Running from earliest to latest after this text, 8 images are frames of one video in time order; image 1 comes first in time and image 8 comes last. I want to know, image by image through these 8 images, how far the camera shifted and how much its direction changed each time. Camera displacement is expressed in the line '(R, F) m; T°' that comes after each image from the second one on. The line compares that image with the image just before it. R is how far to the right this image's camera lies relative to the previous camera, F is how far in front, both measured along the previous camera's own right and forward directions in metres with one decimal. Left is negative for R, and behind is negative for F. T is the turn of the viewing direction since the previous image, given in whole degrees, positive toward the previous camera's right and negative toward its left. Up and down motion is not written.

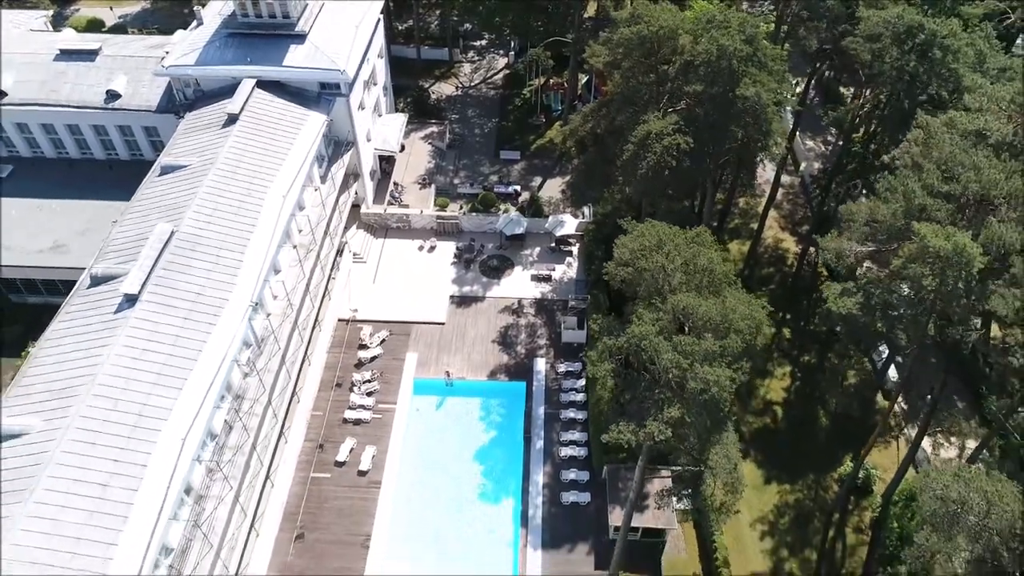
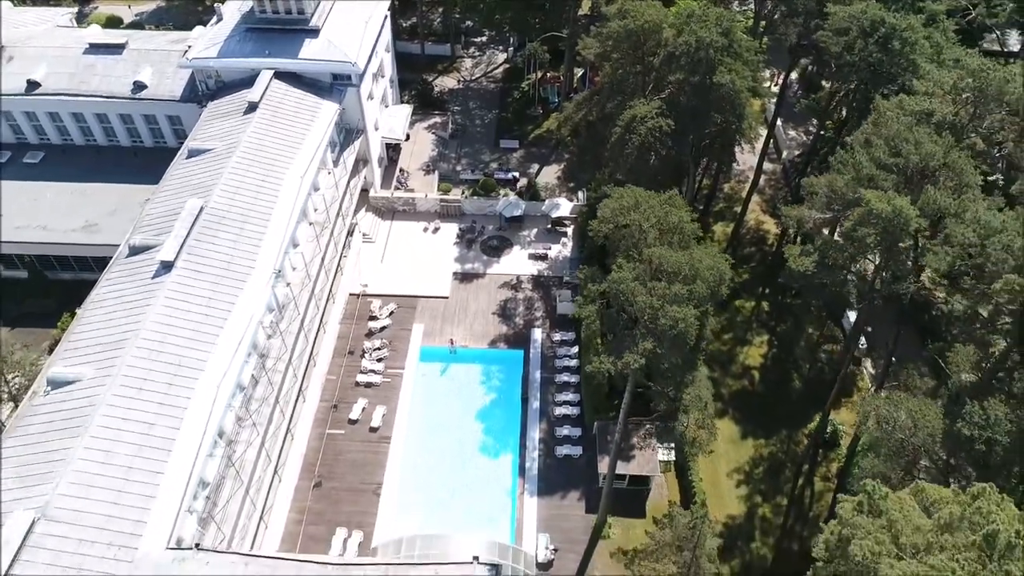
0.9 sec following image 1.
(+0.1, -3.3) m; 0°
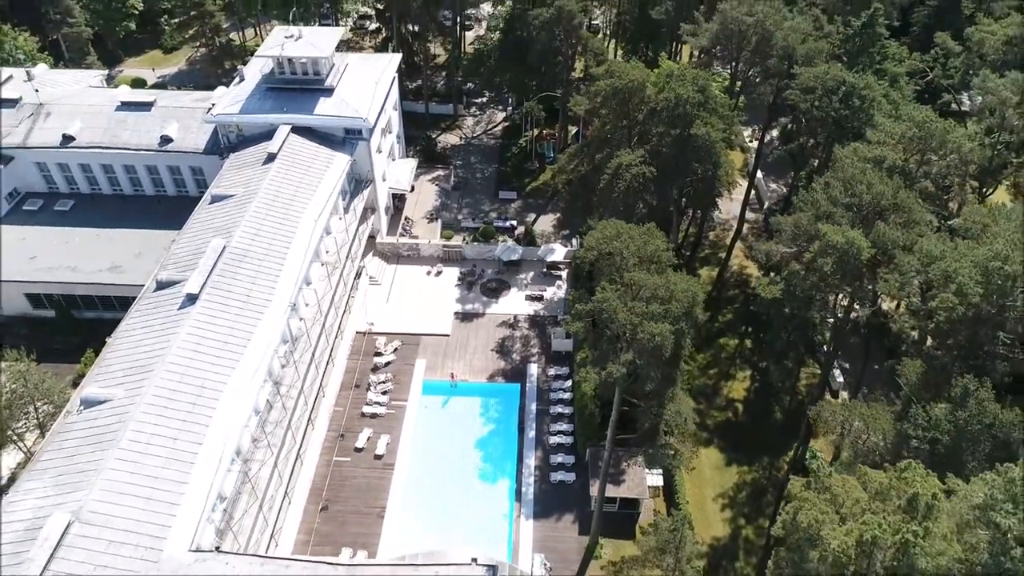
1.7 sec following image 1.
(+0.2, -2.9) m; 0°
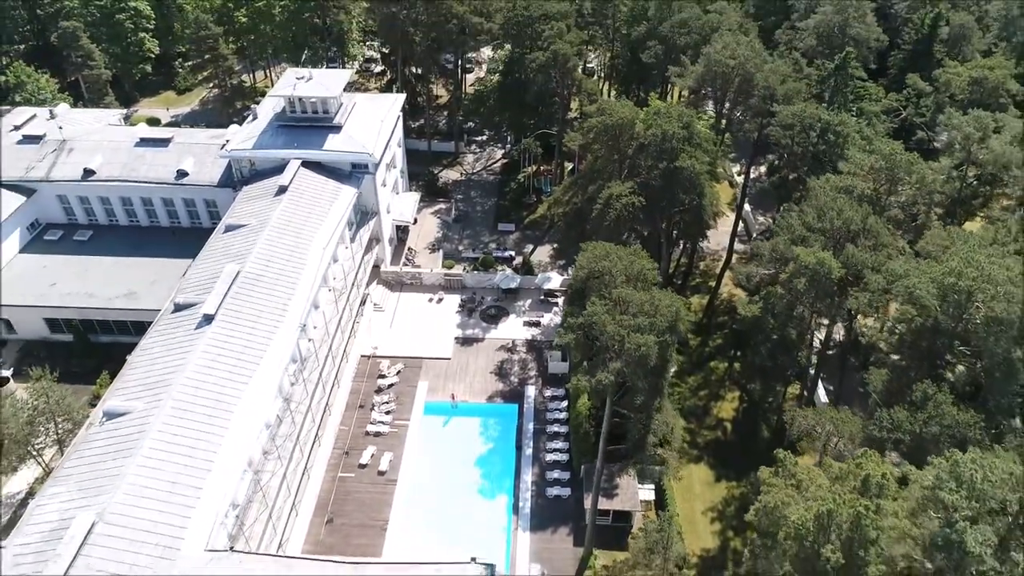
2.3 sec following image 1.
(+0.1, -2.3) m; 0°
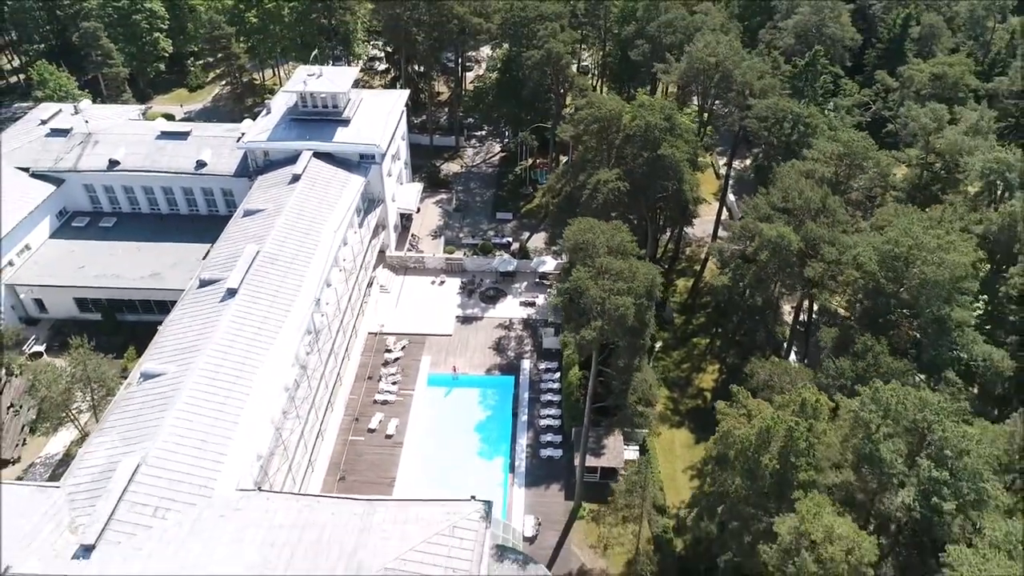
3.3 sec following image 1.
(+0.2, -3.9) m; 0°
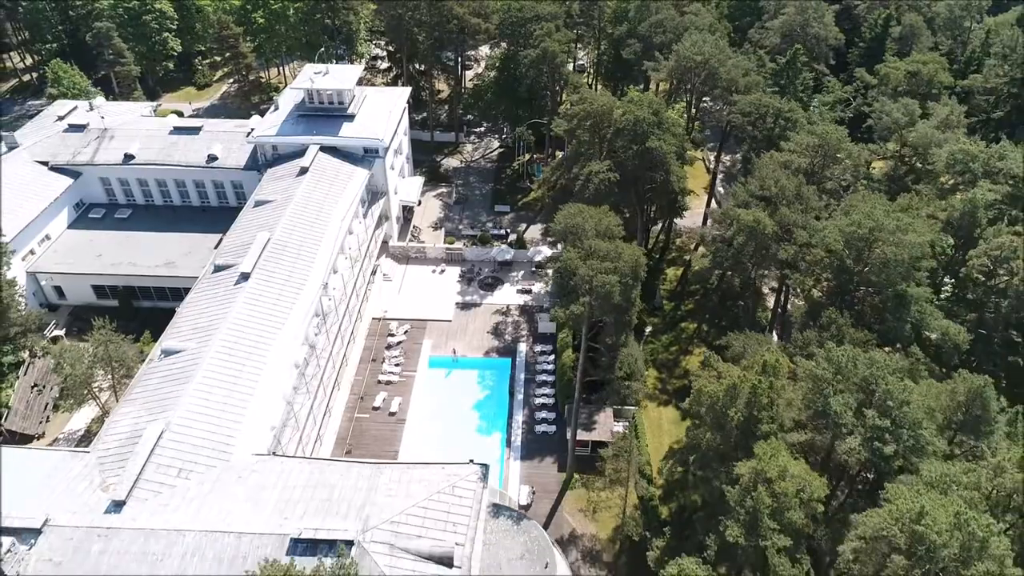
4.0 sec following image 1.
(+0.2, -2.8) m; 0°
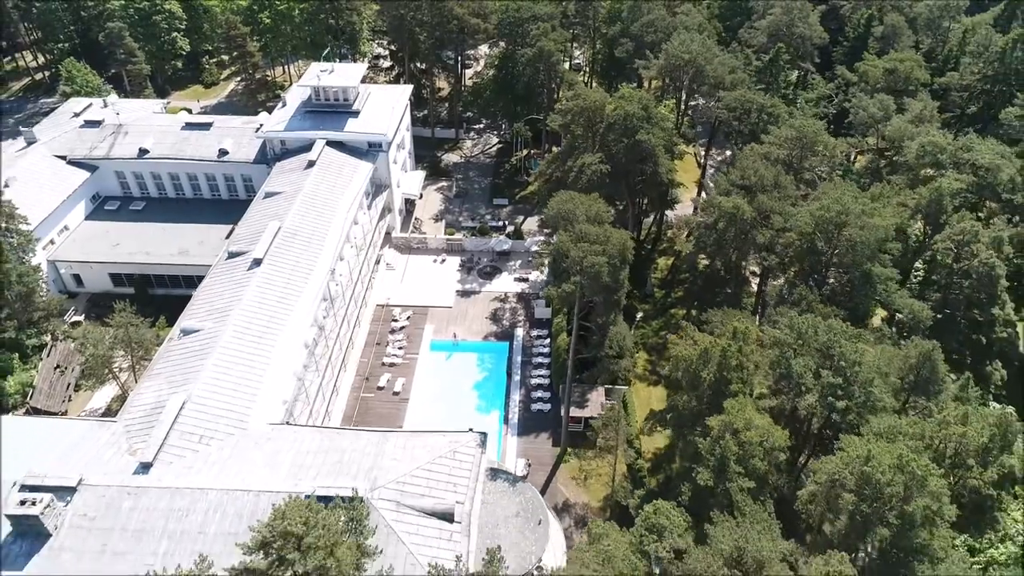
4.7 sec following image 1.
(+0.2, -2.8) m; 0°
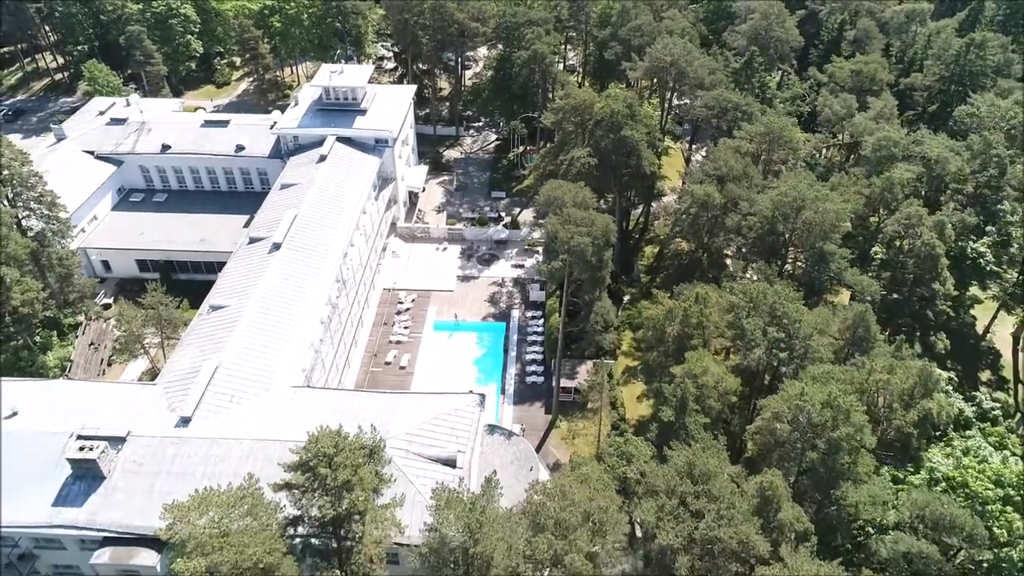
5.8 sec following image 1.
(+0.2, -4.8) m; 0°
